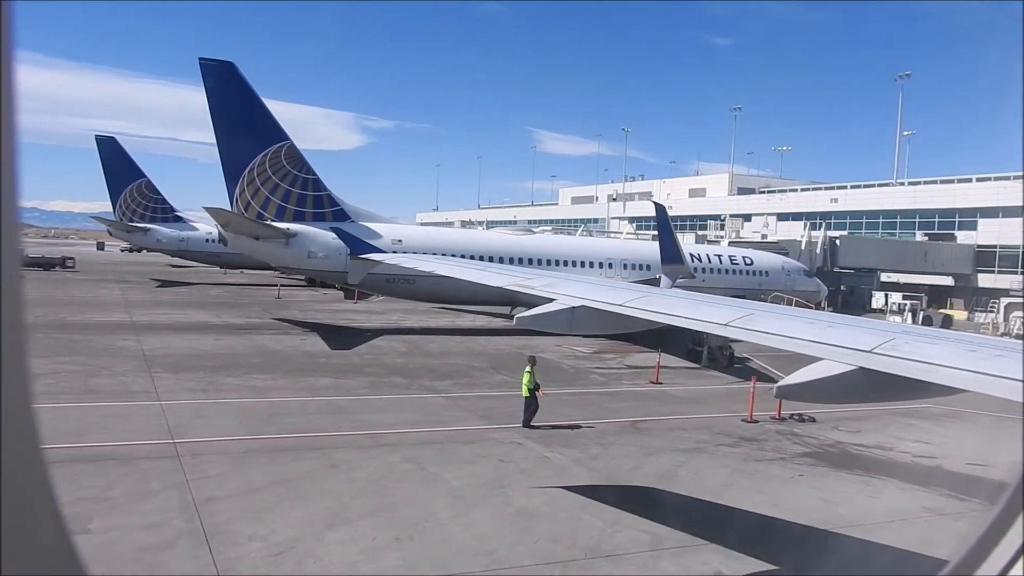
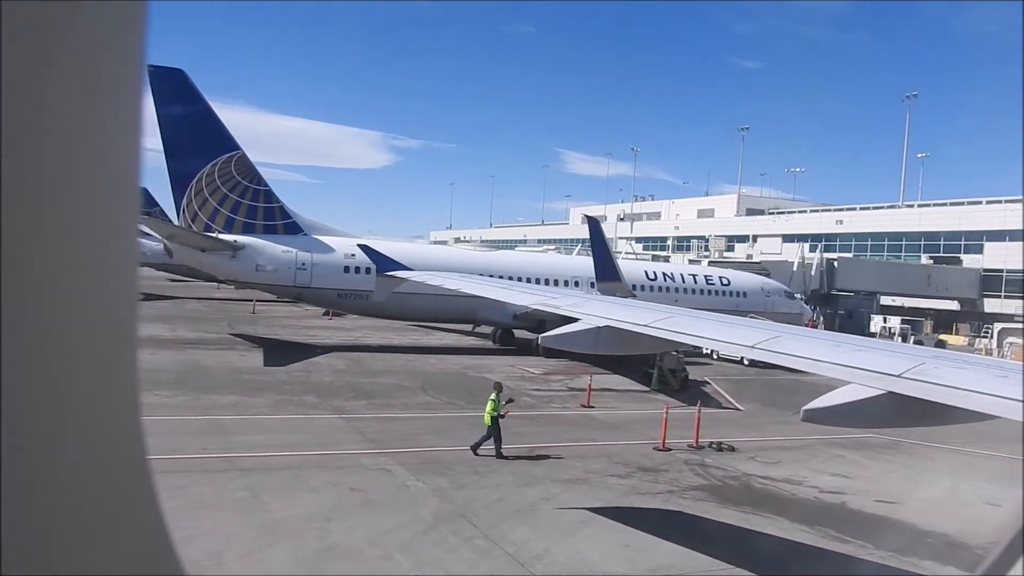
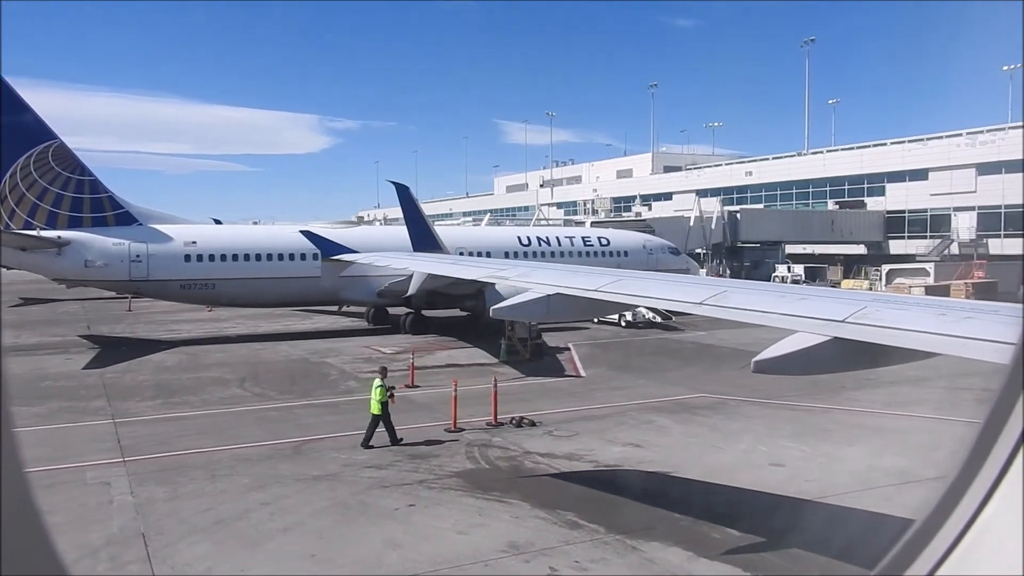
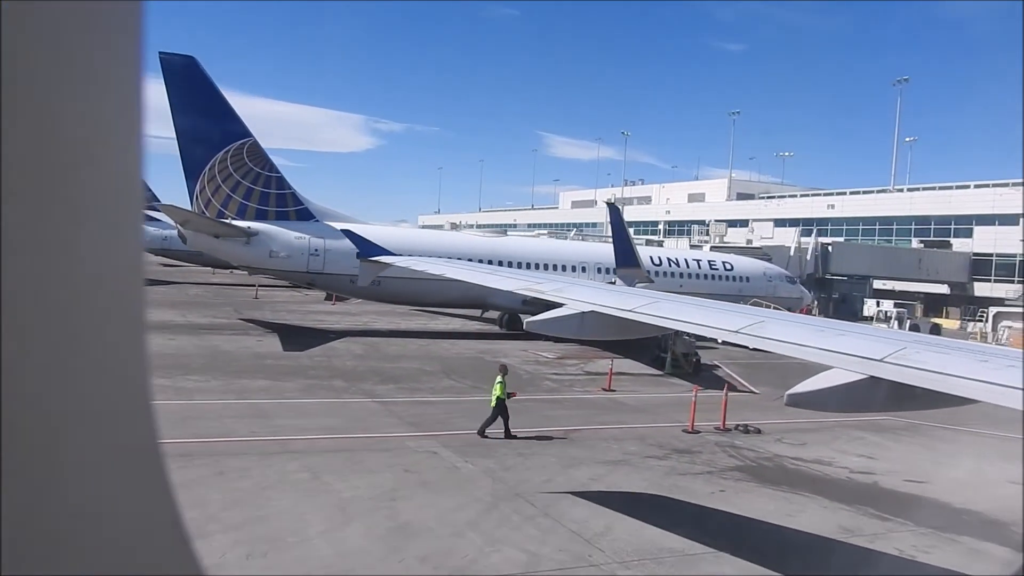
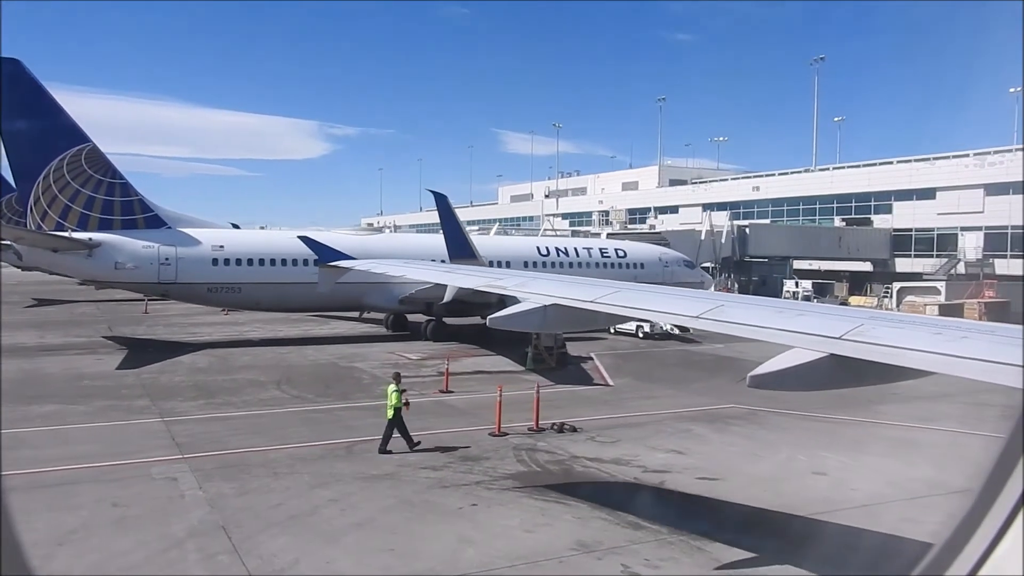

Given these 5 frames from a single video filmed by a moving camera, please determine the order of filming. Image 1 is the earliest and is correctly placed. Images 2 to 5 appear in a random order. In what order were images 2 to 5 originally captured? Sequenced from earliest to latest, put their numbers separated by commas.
4, 2, 5, 3
